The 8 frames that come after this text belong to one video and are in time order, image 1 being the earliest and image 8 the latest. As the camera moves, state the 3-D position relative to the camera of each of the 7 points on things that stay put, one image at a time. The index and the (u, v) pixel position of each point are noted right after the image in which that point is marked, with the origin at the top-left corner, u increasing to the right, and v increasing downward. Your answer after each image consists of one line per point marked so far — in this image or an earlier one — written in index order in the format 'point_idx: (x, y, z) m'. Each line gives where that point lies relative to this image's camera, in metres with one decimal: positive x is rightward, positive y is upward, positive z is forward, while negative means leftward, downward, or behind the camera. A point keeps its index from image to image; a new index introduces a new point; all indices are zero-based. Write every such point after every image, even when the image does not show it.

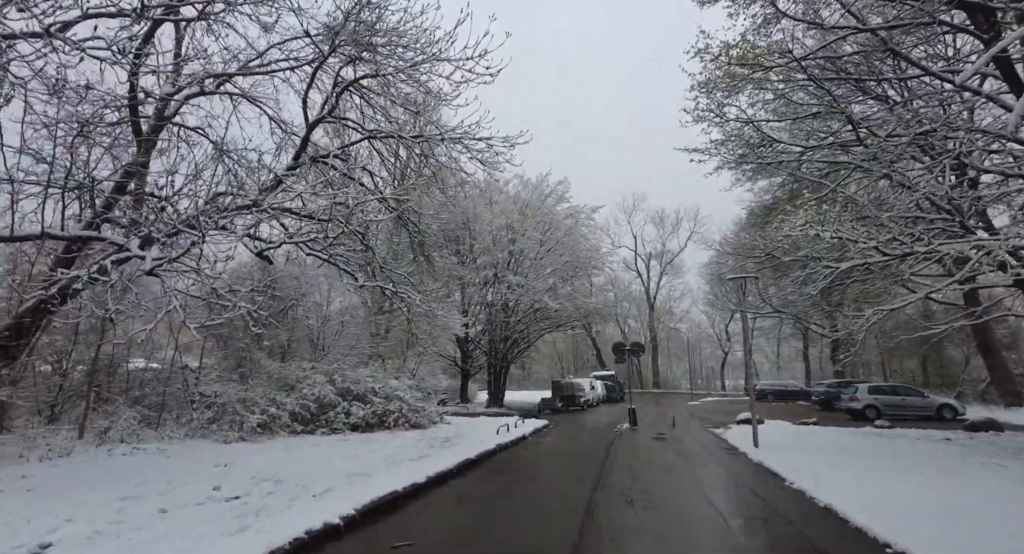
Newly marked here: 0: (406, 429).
0: (-2.4, -3.3, +10.6) m
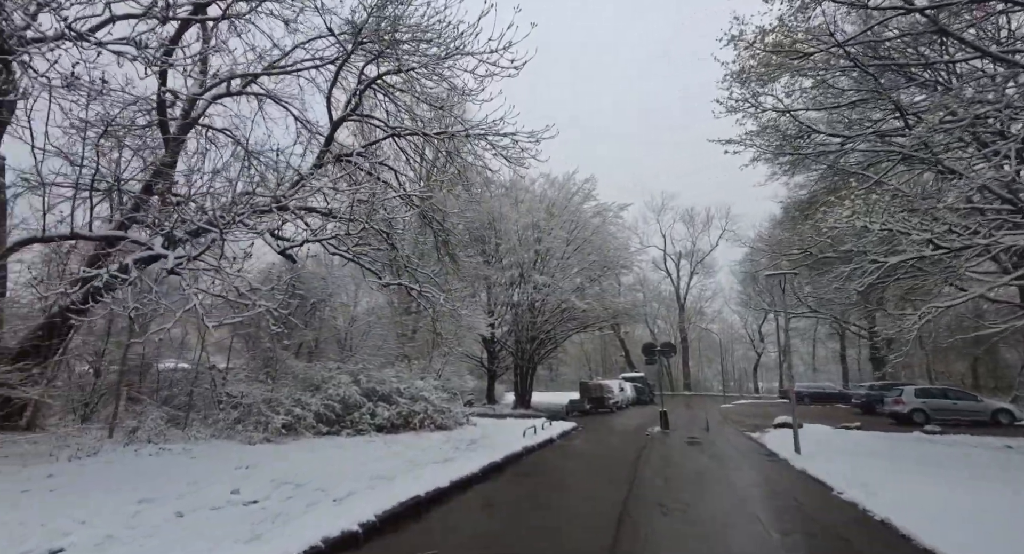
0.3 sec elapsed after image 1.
0: (-1.9, -3.3, +10.5) m
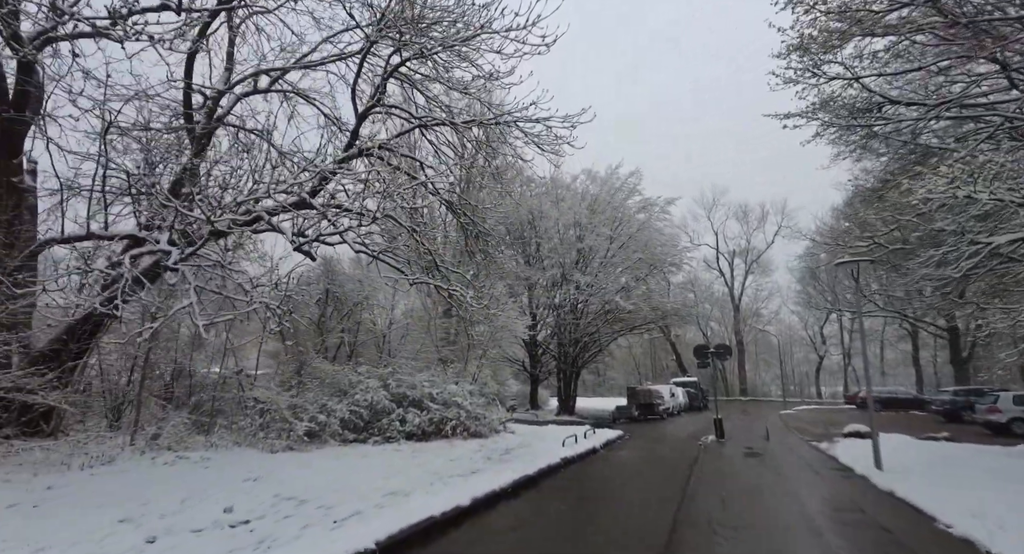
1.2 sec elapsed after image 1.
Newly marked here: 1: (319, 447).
0: (-1.1, -3.3, +9.9) m
1: (-3.4, -2.9, +8.3) m
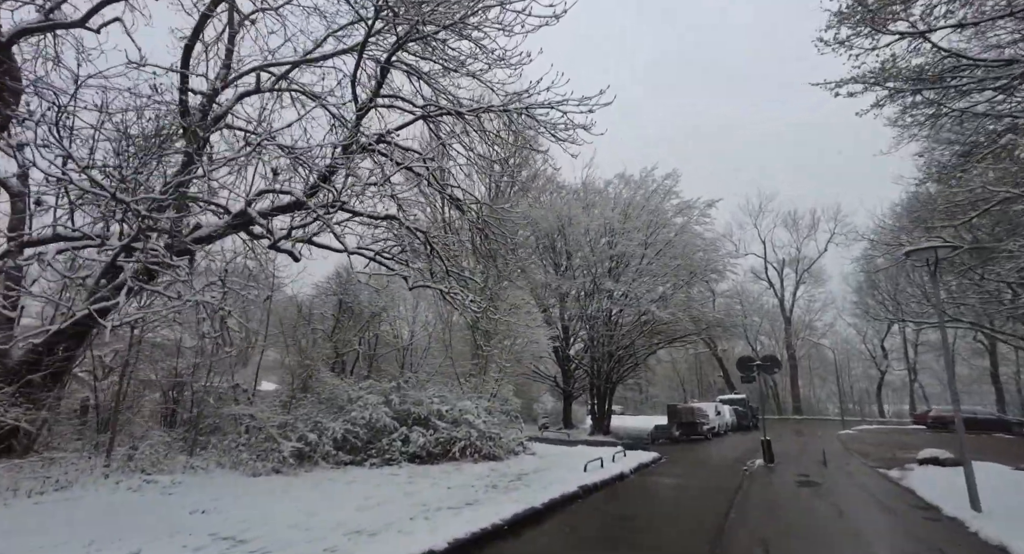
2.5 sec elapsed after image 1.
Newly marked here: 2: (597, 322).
0: (-0.7, -3.4, +9.0) m
1: (-3.2, -3.0, +7.6) m
2: (+3.4, -1.8, +19.5) m
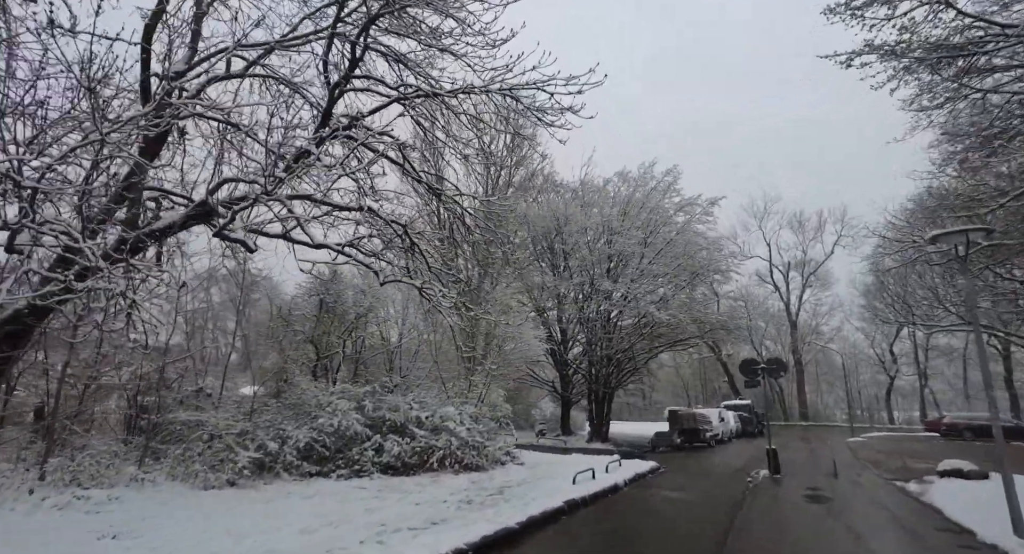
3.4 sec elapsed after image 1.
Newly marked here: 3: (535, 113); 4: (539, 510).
0: (-1.0, -3.3, +8.4) m
1: (-3.4, -2.9, +7.0) m
2: (+3.2, -1.9, +18.9) m
3: (+0.4, +2.7, +8.3) m
4: (+0.3, -2.8, +5.9) m
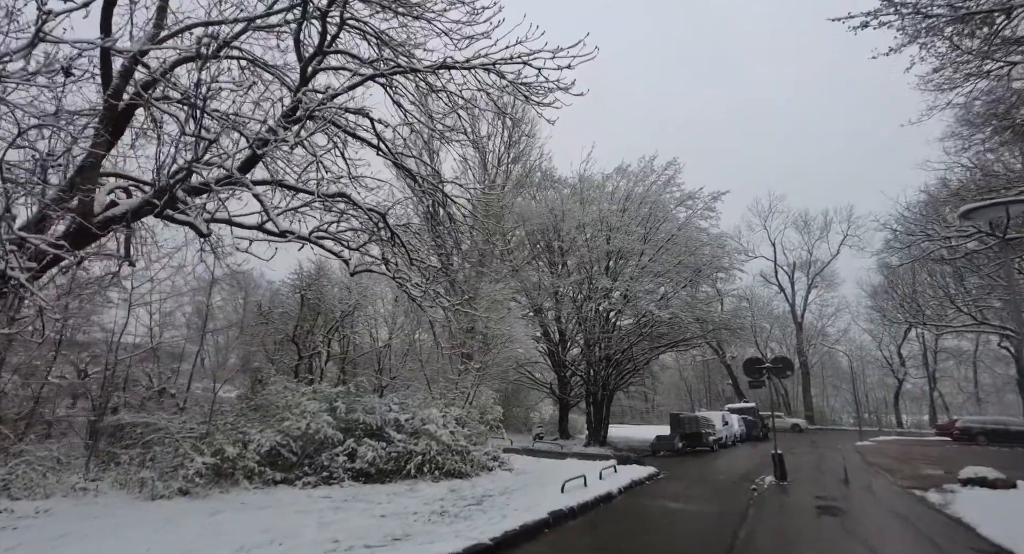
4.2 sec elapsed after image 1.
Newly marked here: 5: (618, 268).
0: (-1.2, -3.2, +7.8) m
1: (-3.7, -2.8, +6.4) m
2: (+3.0, -1.8, +18.3) m
3: (+0.2, +2.9, +7.8) m
4: (+0.1, -2.7, +5.3) m
5: (+4.0, +0.3, +18.6) m
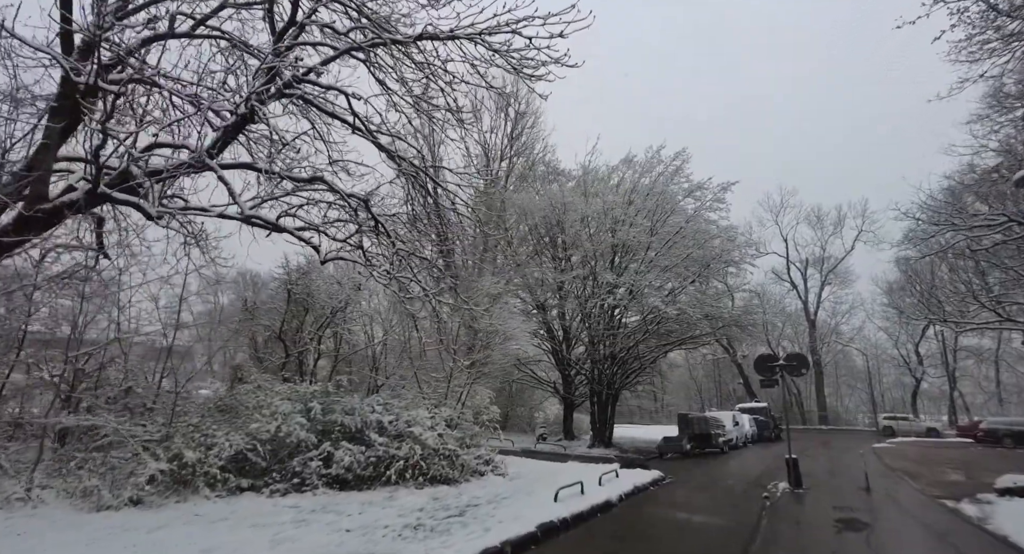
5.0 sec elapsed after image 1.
0: (-1.3, -3.1, +7.3) m
1: (-3.8, -2.7, +5.9) m
2: (+3.1, -1.6, +17.7) m
3: (0.0, +3.0, +7.2) m
4: (-0.1, -2.6, +4.8) m
5: (+4.1, +0.5, +18.0) m
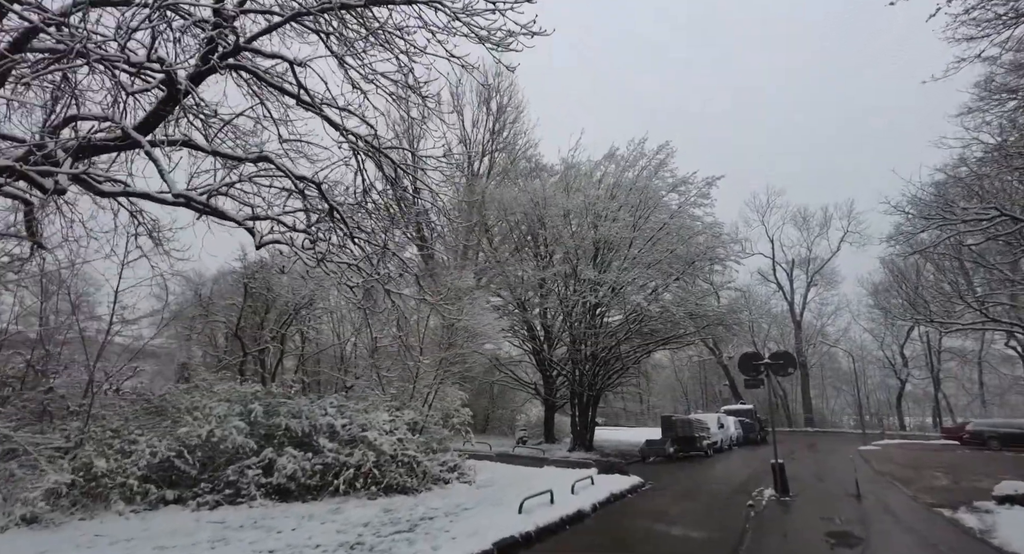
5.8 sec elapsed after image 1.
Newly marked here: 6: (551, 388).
0: (-1.8, -2.9, +6.7) m
1: (-4.2, -2.5, +5.3) m
2: (+2.4, -1.6, +17.2) m
3: (-0.4, +3.1, +6.7) m
4: (-0.5, -2.4, +4.2) m
5: (+3.4, +0.5, +17.5) m
6: (+1.5, -4.1, +18.1) m
